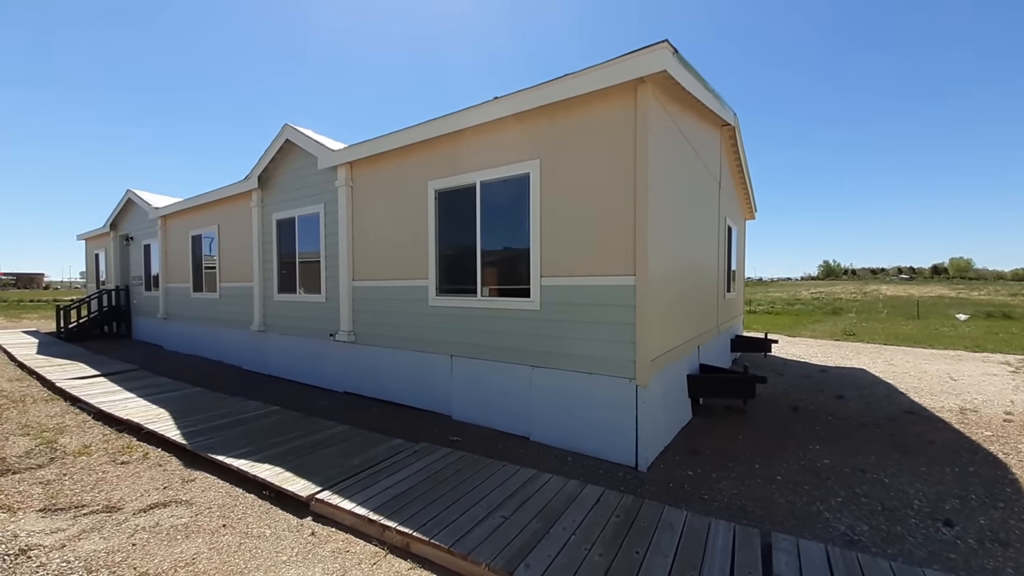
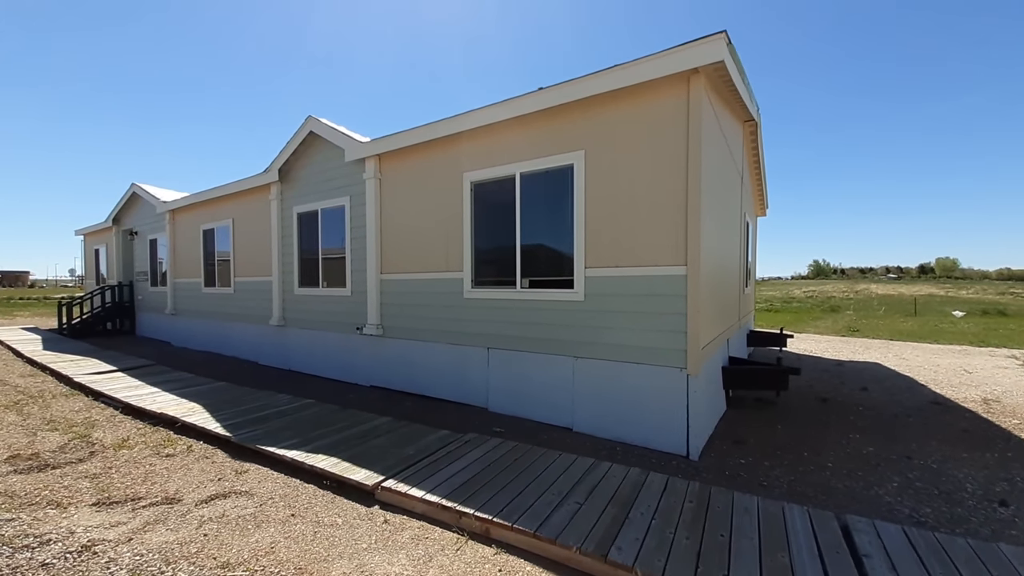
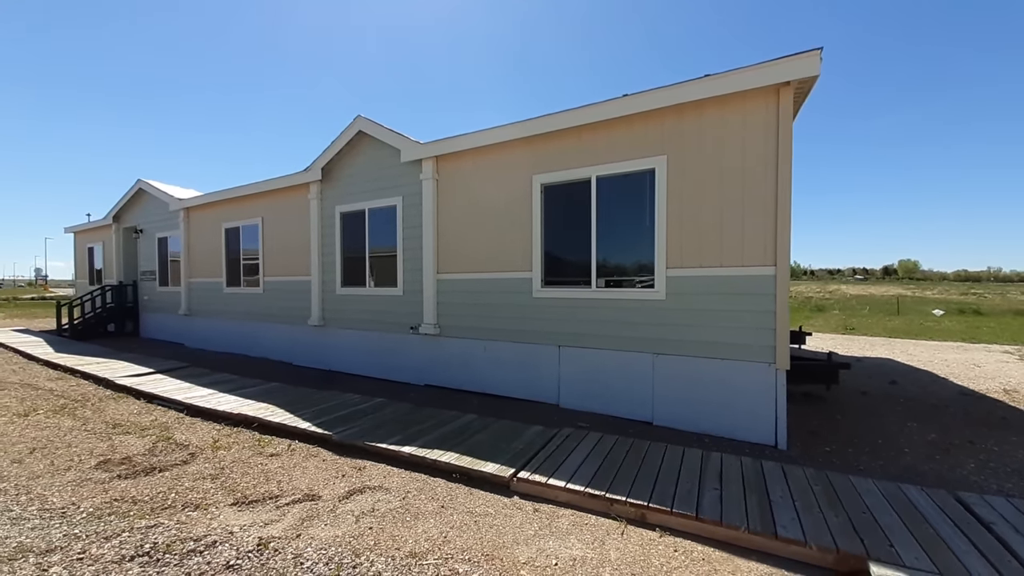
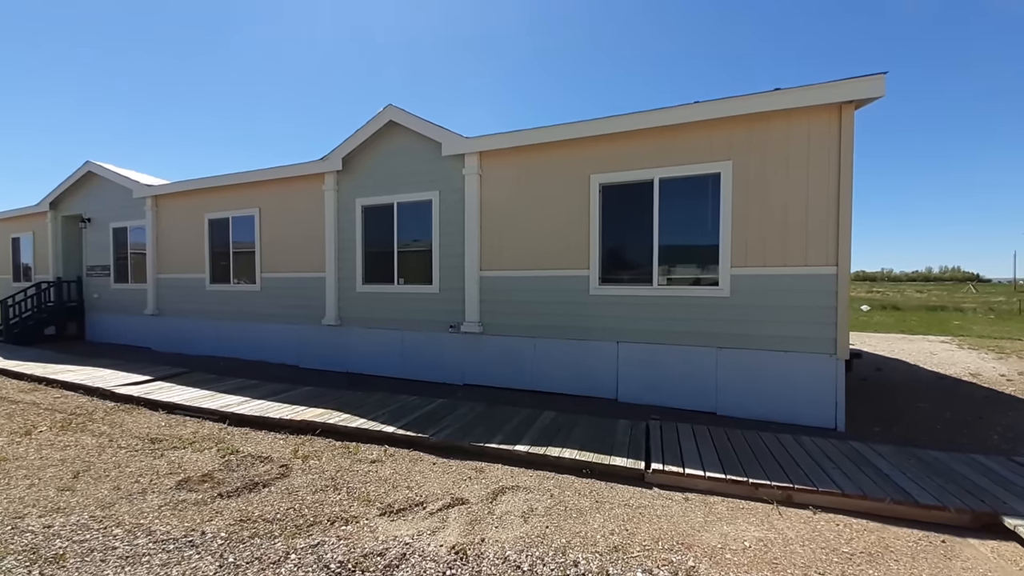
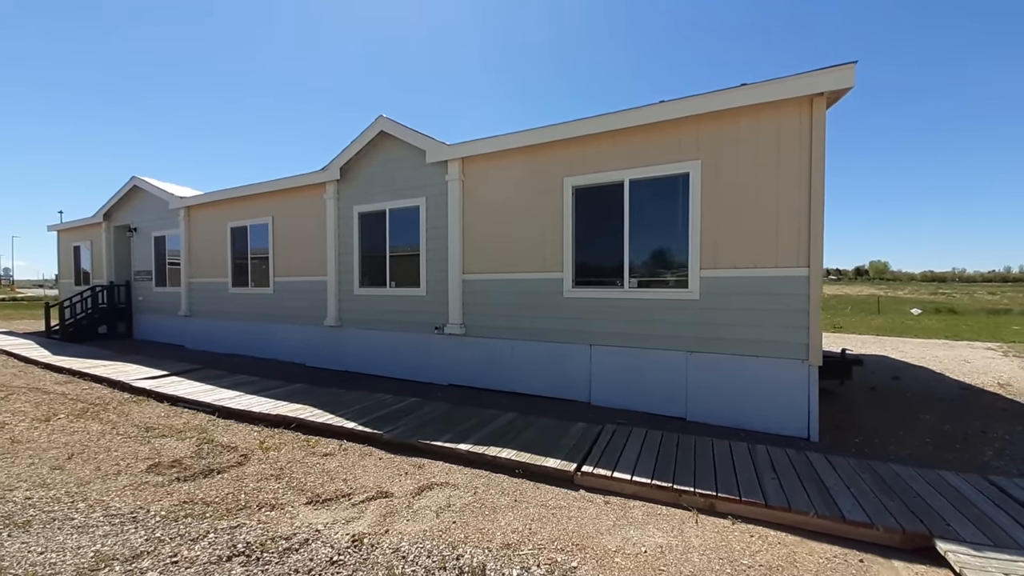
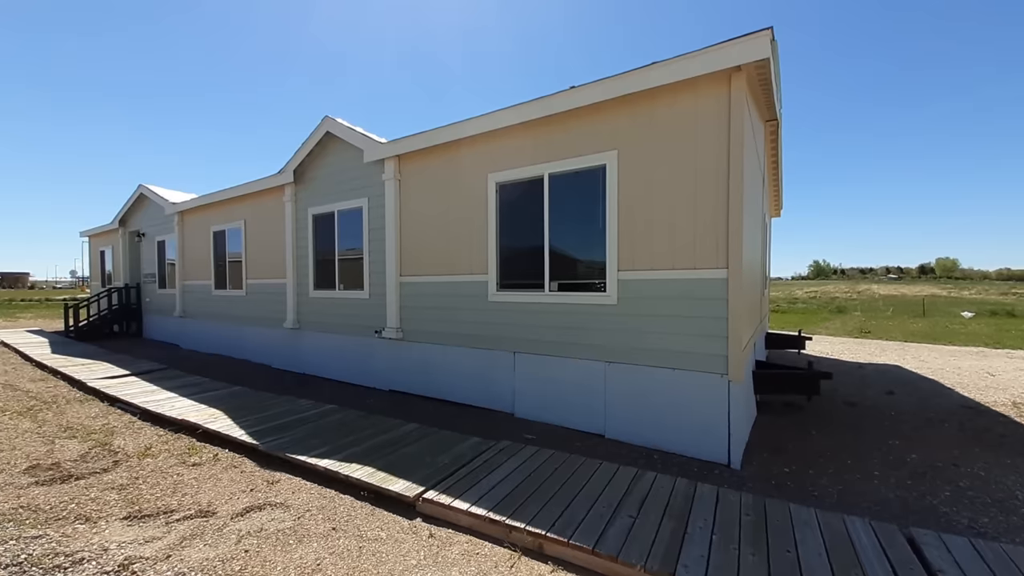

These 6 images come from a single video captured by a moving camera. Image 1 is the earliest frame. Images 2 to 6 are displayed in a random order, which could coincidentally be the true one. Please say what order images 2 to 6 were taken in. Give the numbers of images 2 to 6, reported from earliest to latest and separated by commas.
2, 6, 3, 5, 4
